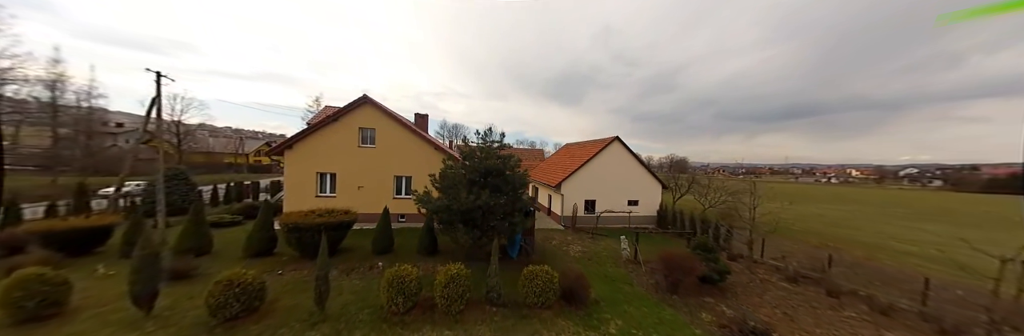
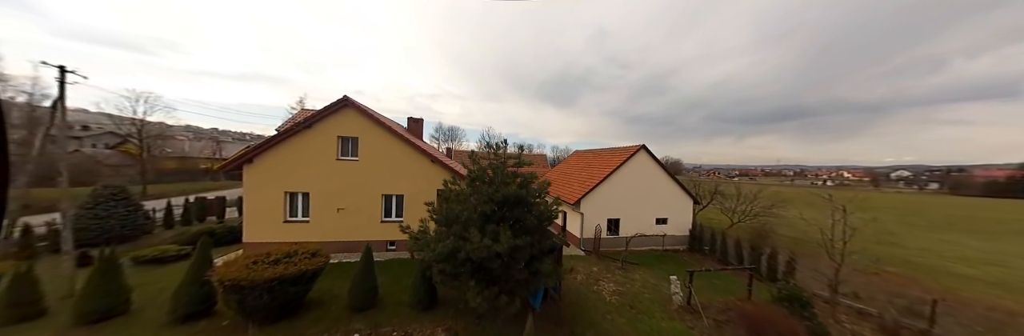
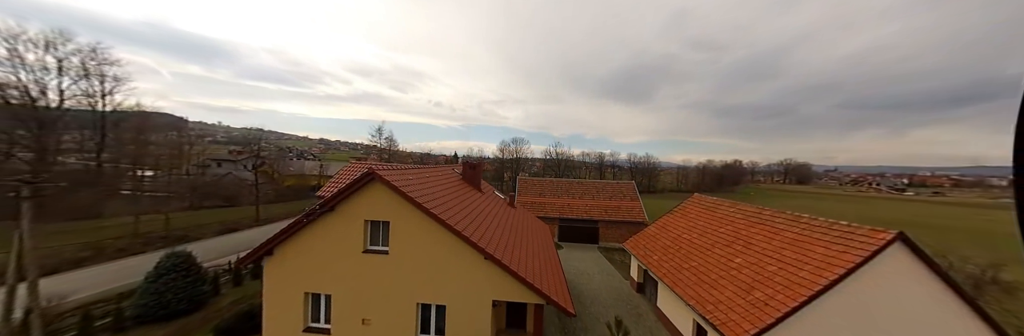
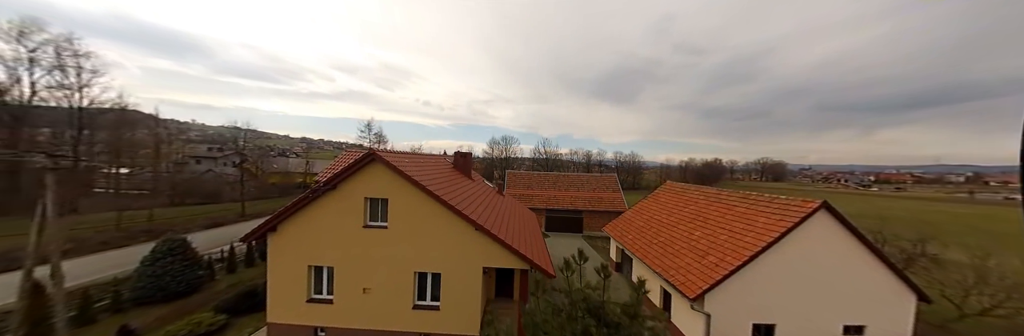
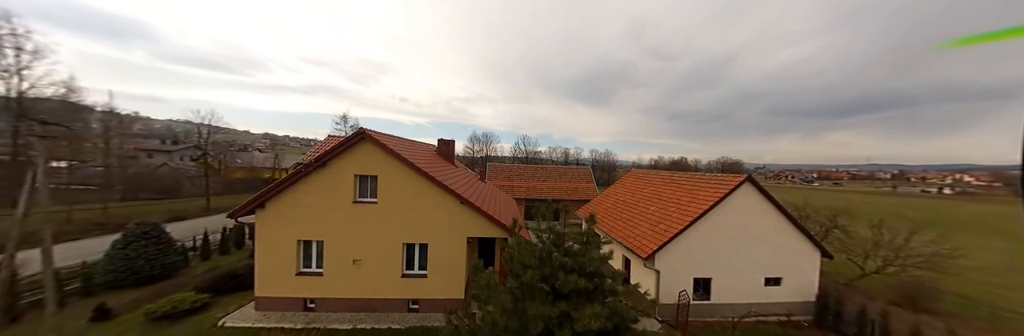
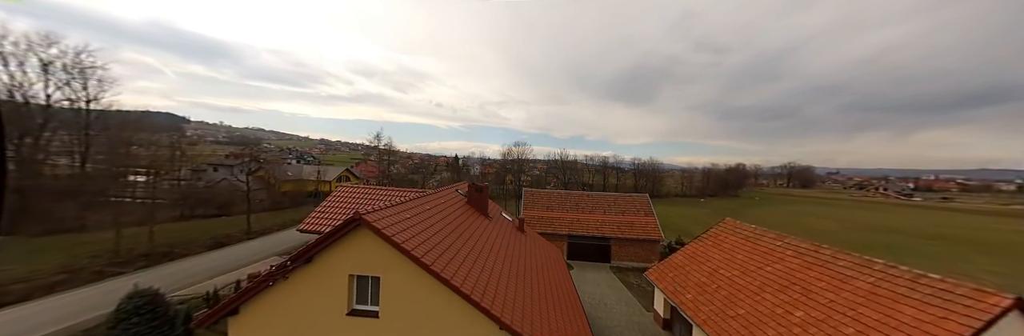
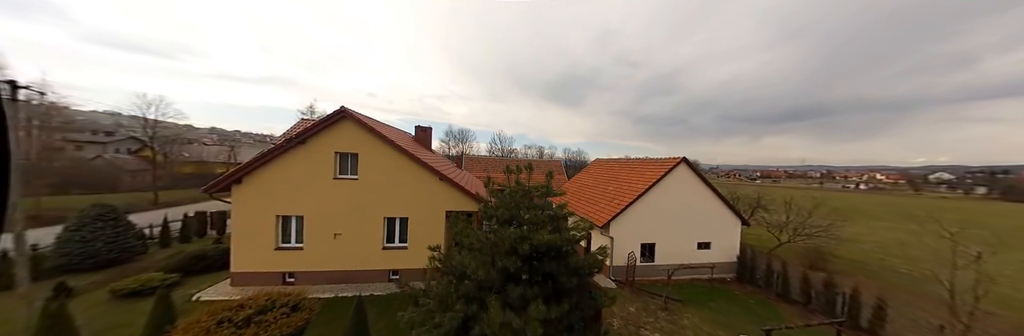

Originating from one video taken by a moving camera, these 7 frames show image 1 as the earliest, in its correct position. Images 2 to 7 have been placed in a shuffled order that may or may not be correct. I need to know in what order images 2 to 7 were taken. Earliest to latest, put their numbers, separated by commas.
2, 7, 5, 4, 3, 6
